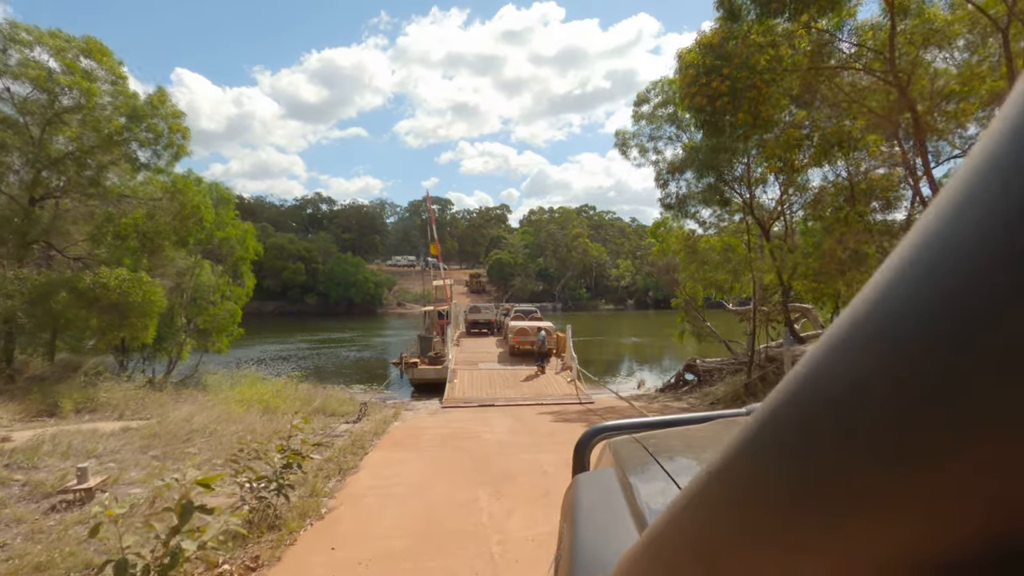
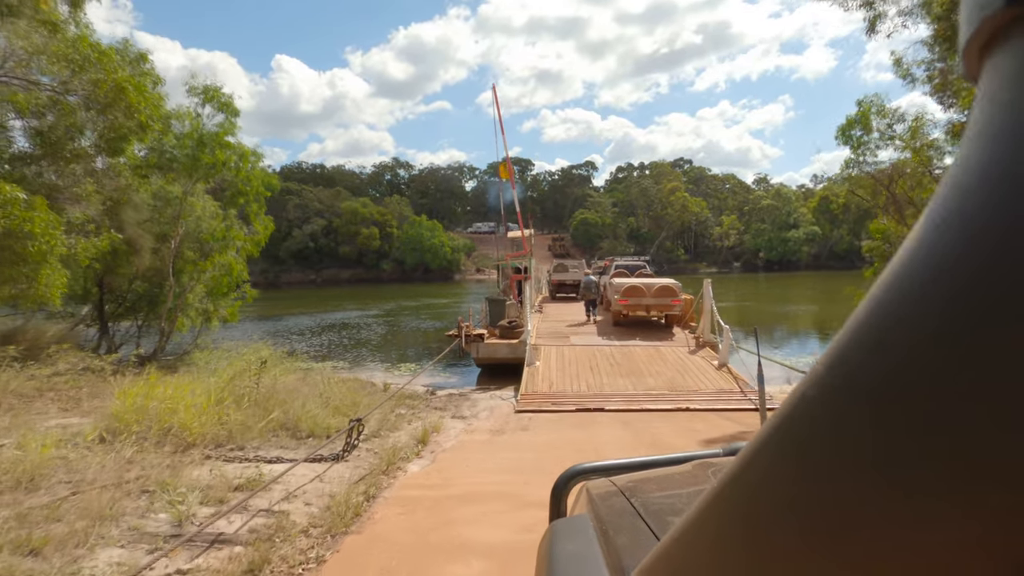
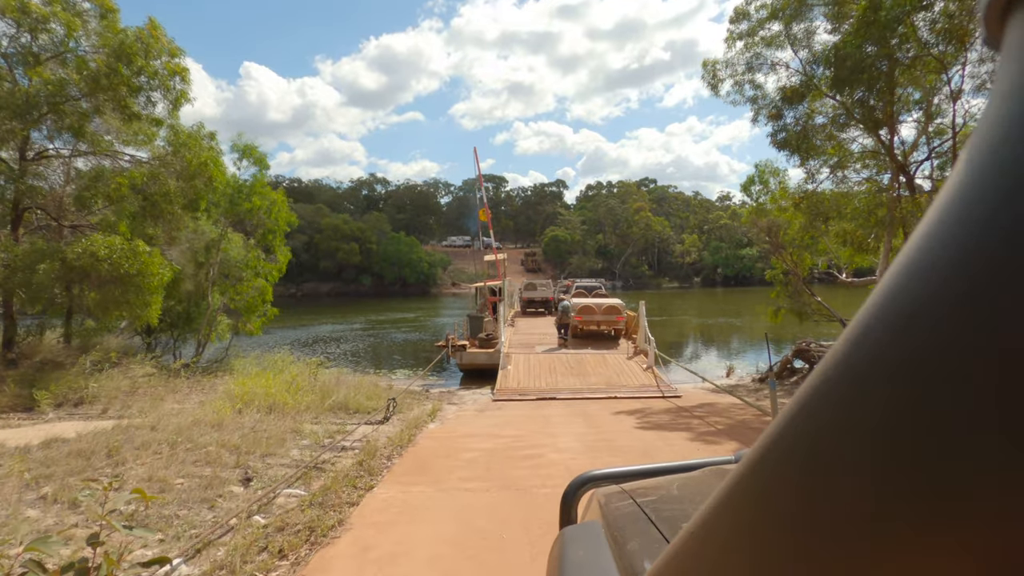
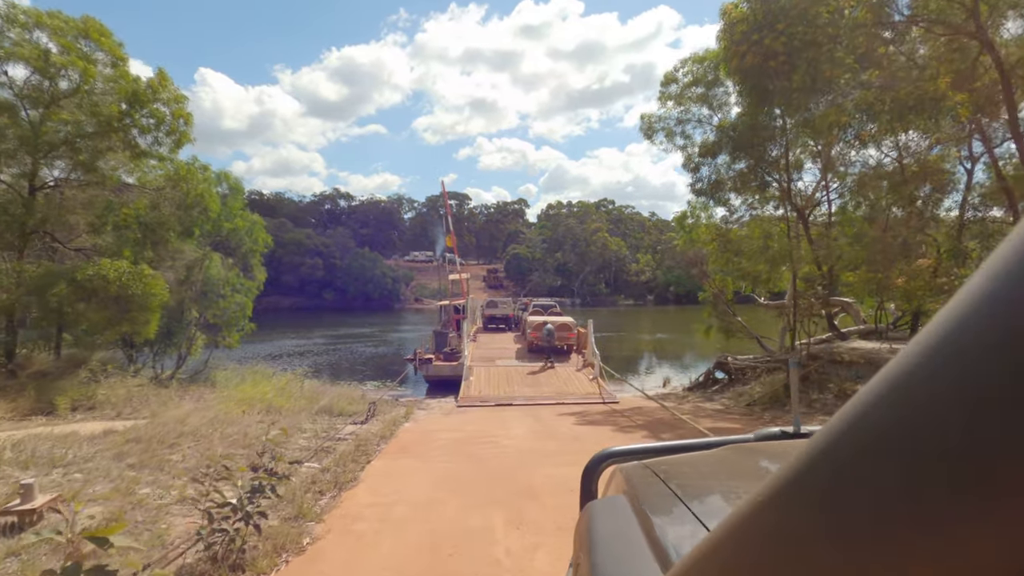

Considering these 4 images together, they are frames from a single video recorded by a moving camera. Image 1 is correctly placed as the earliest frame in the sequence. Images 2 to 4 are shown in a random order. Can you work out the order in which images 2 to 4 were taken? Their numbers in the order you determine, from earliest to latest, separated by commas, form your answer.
4, 3, 2
